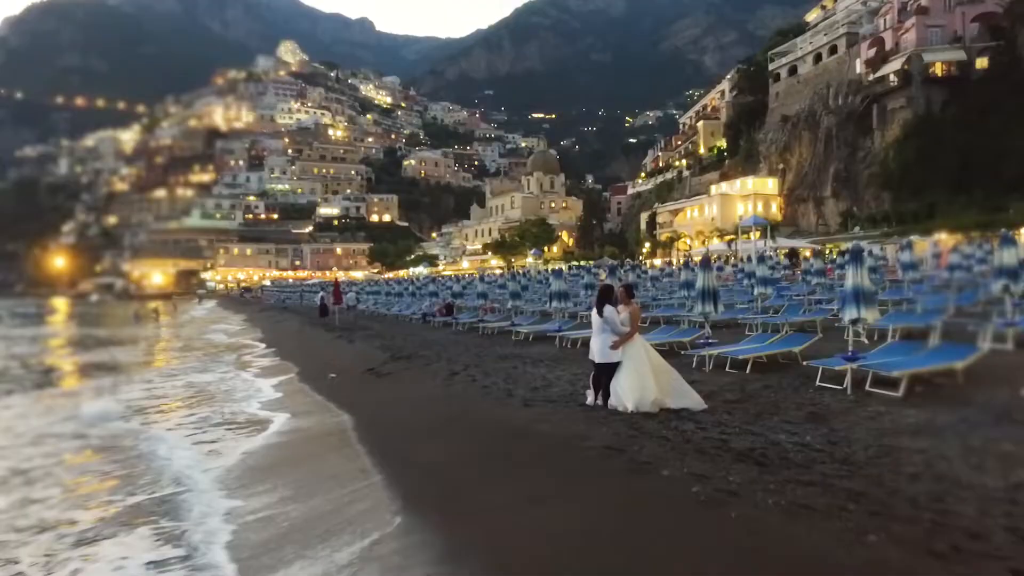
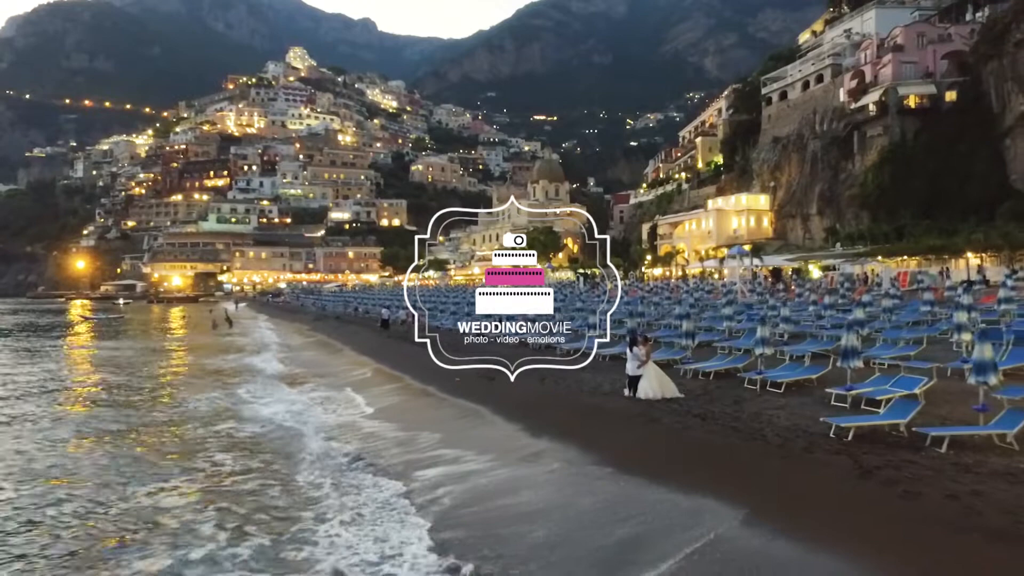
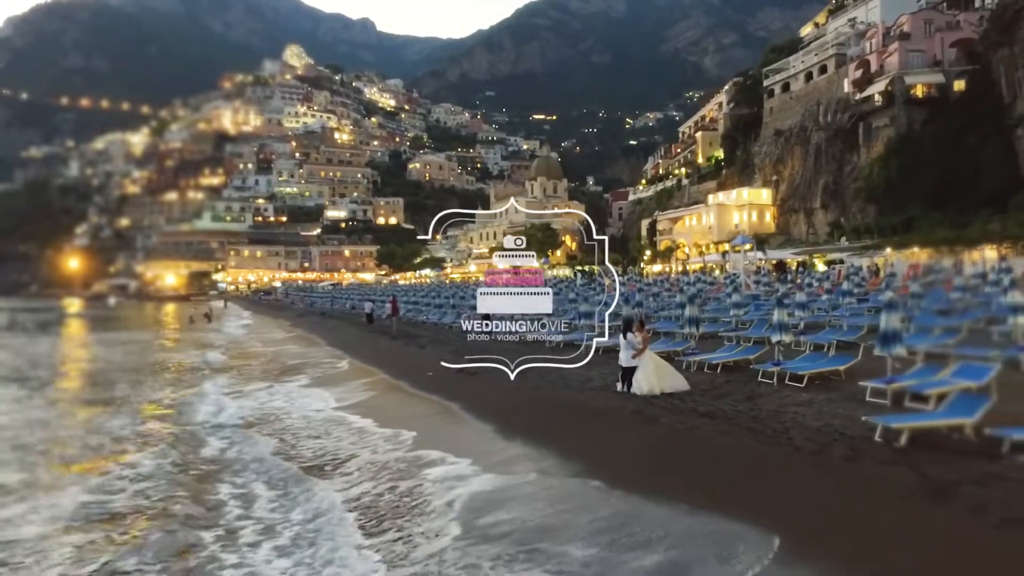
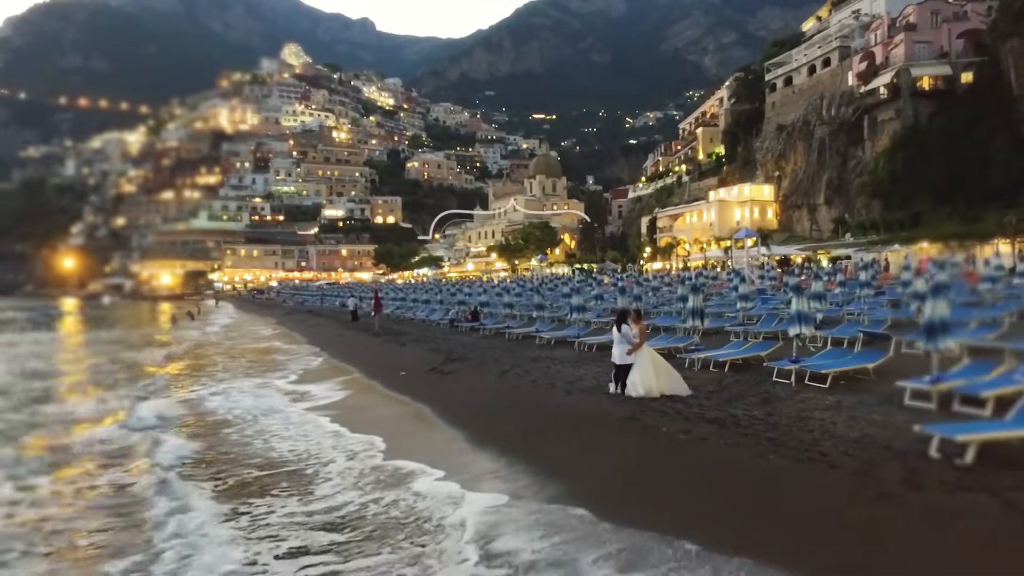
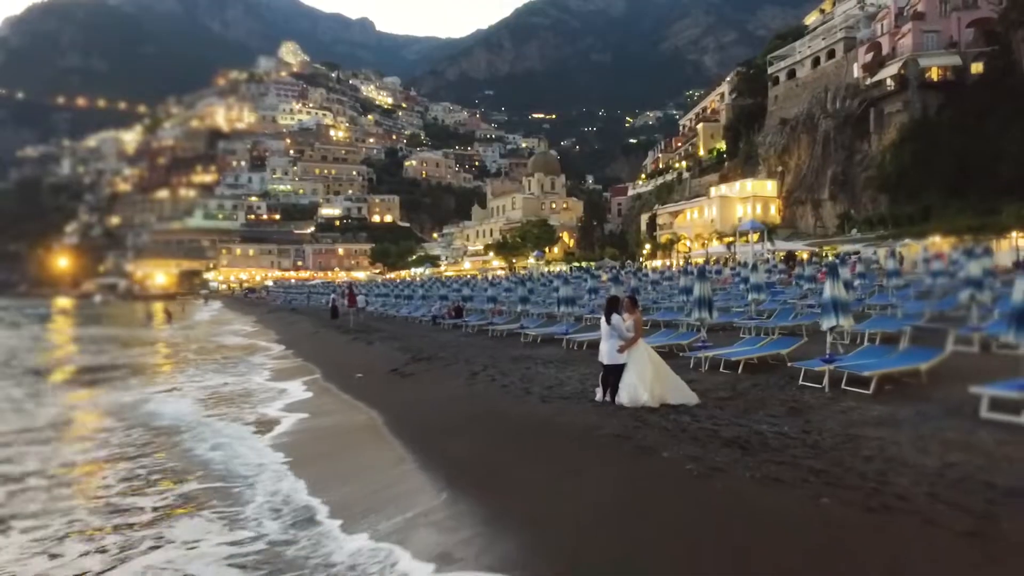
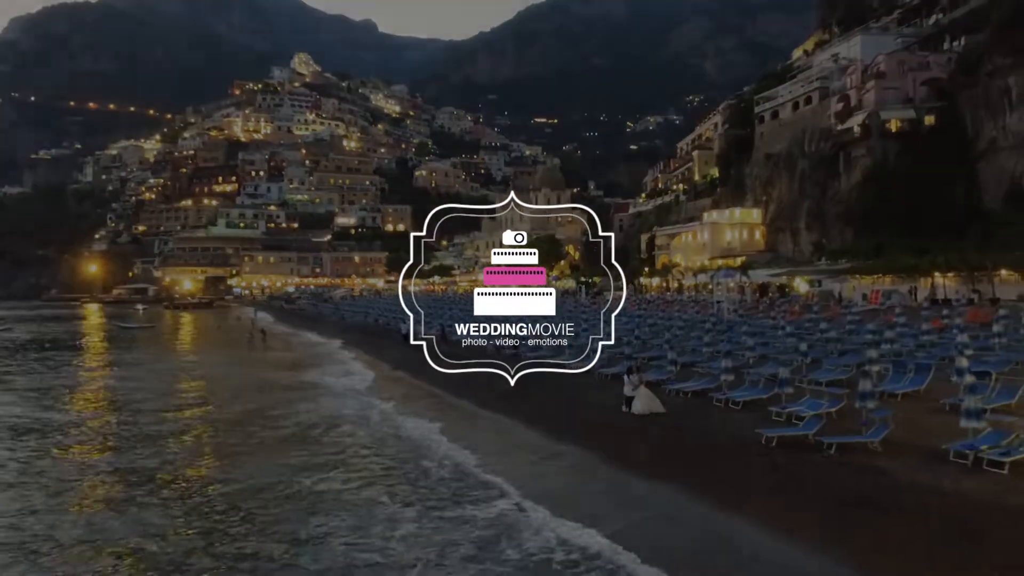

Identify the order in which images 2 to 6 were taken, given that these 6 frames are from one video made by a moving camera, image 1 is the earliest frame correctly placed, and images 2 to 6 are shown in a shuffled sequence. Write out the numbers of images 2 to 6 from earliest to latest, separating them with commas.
5, 4, 3, 2, 6
